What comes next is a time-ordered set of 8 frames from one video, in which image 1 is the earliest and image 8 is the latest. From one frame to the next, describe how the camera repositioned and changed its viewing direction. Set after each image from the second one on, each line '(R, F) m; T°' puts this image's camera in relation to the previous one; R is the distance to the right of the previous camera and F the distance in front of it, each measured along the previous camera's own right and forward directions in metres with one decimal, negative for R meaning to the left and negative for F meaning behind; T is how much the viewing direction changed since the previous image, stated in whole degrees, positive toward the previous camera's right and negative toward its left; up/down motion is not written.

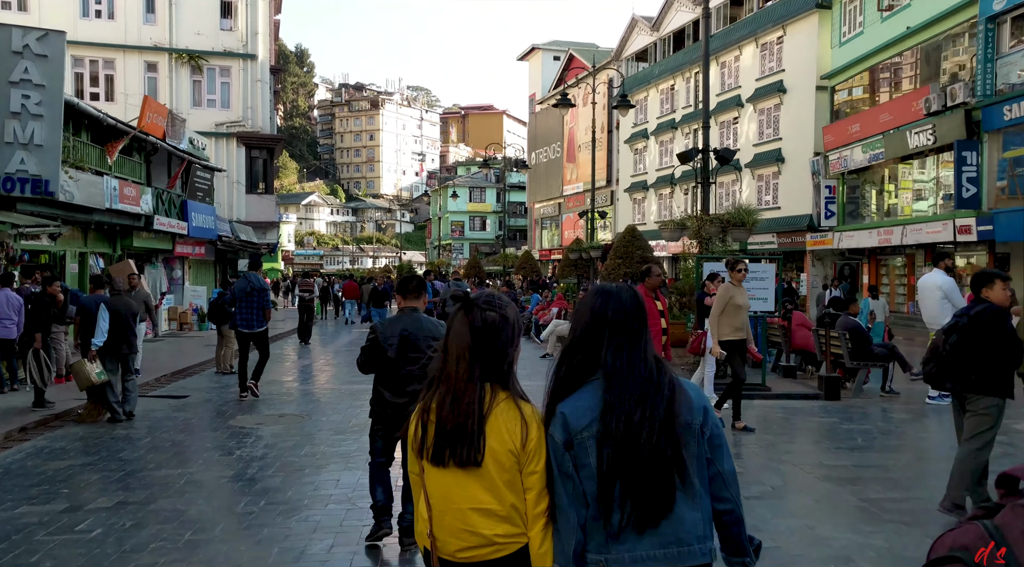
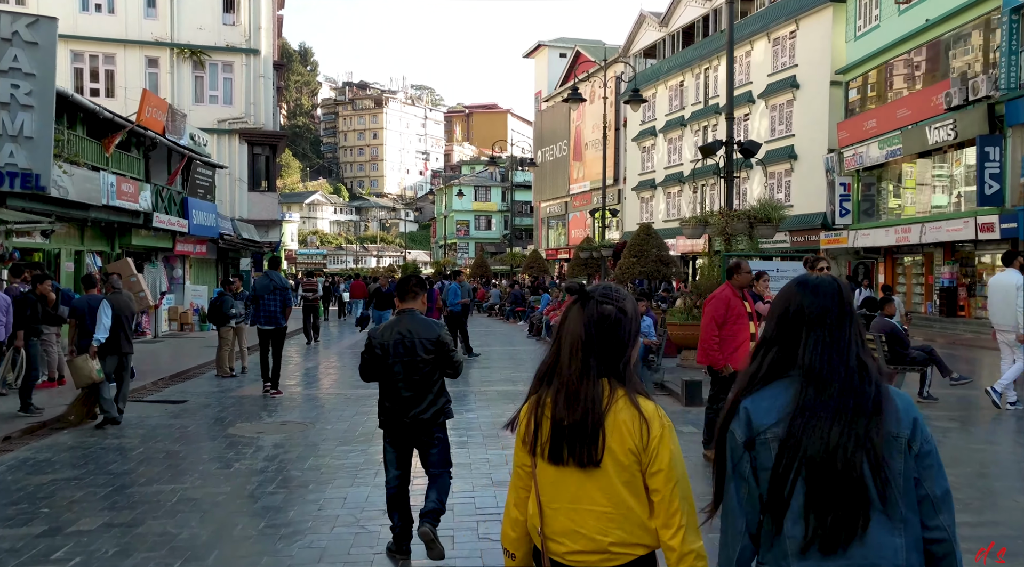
(-0.2, +0.7) m; 0°
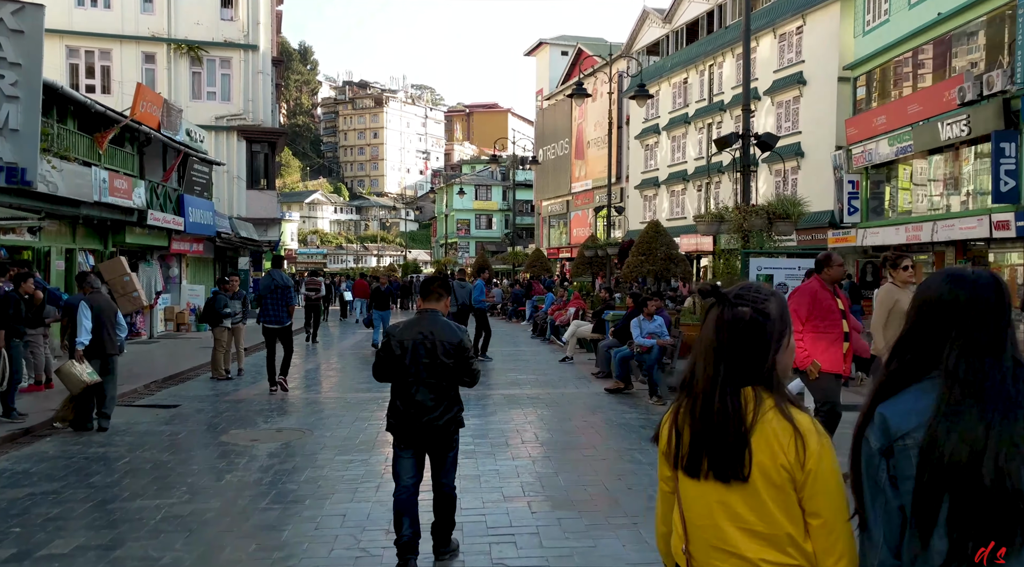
(-0.1, +0.6) m; 0°
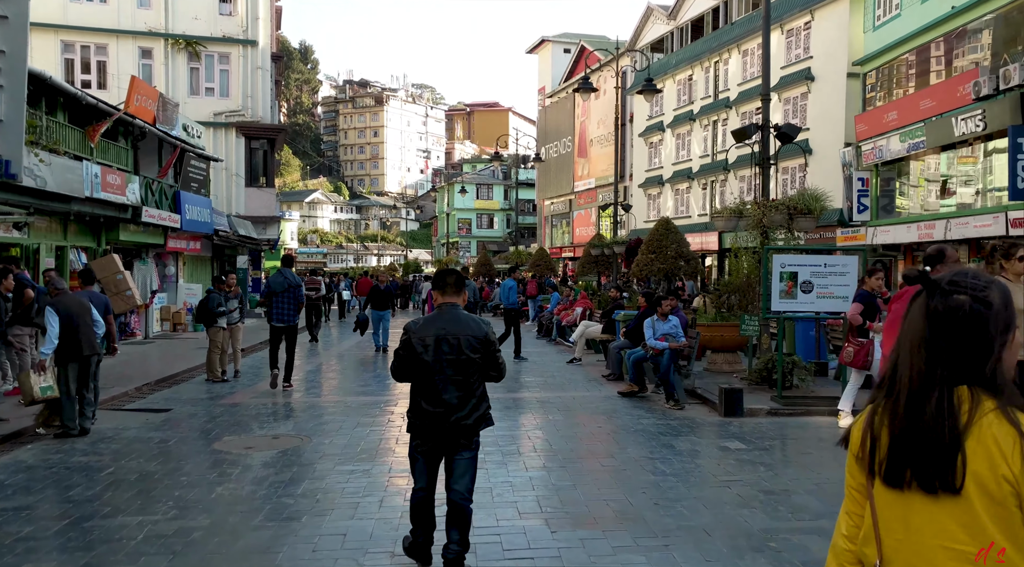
(-0.1, +0.6) m; 0°
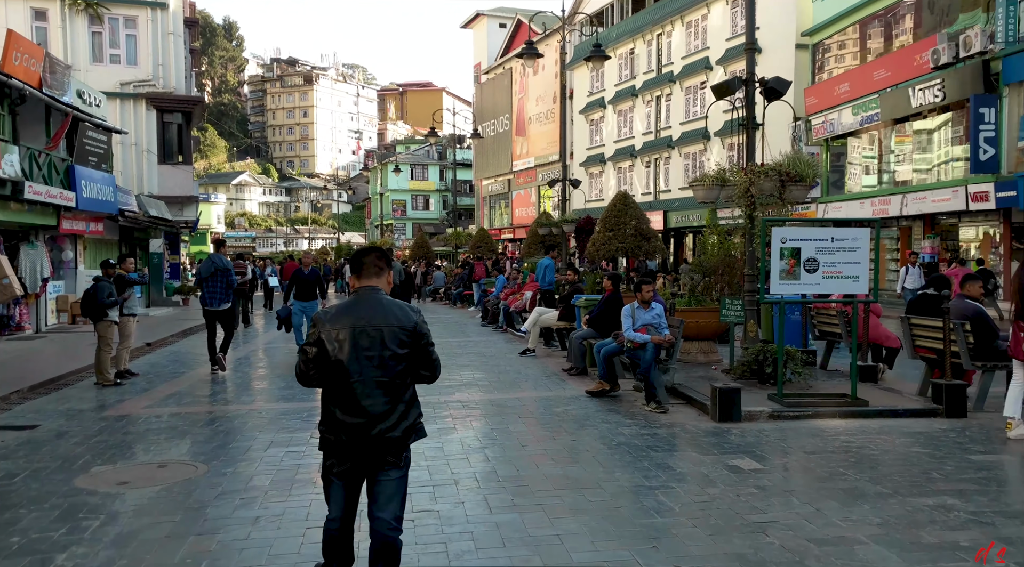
(-0.1, +1.9) m; +4°
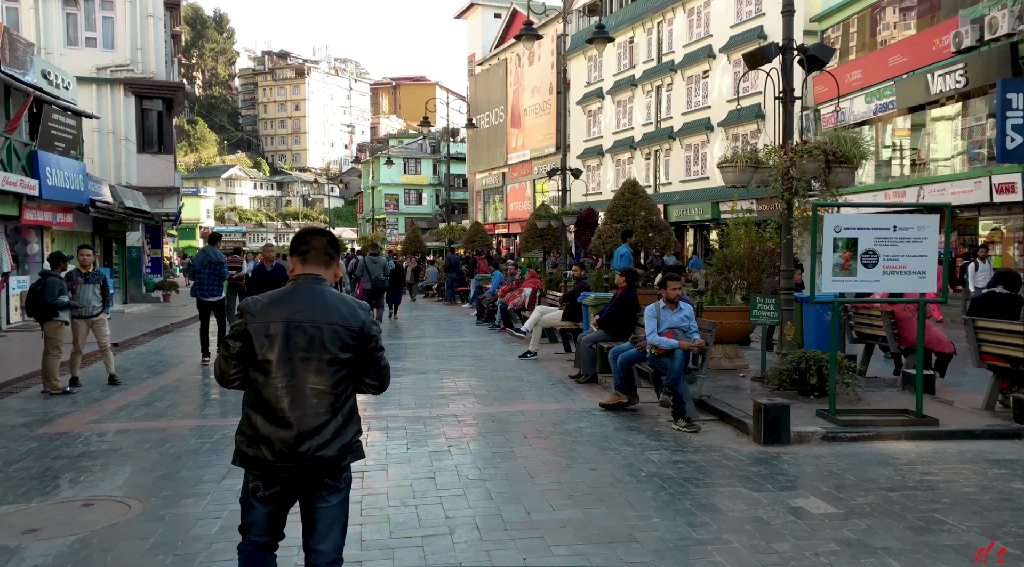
(-0.1, +1.3) m; 0°
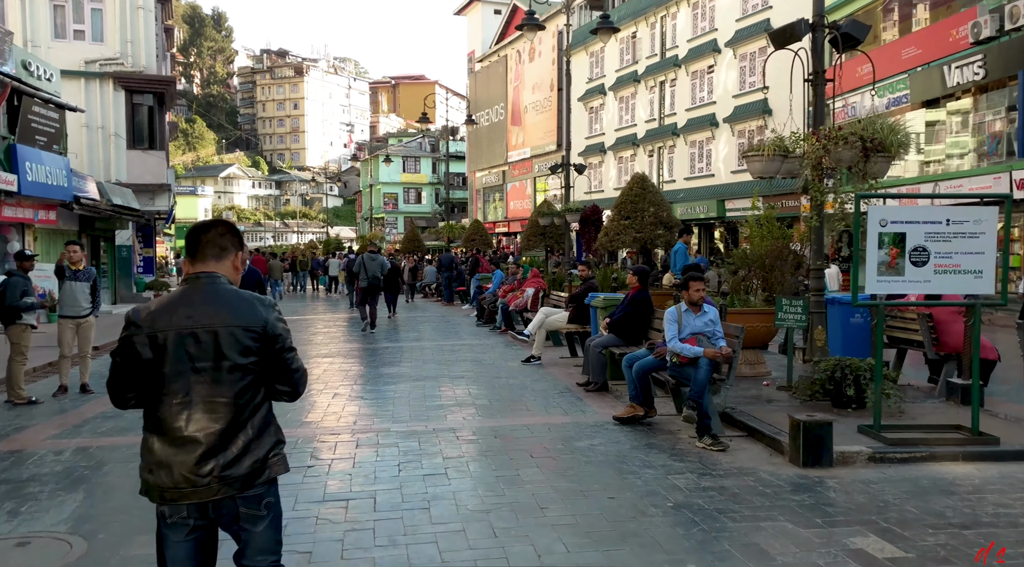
(0.0, +0.8) m; 0°
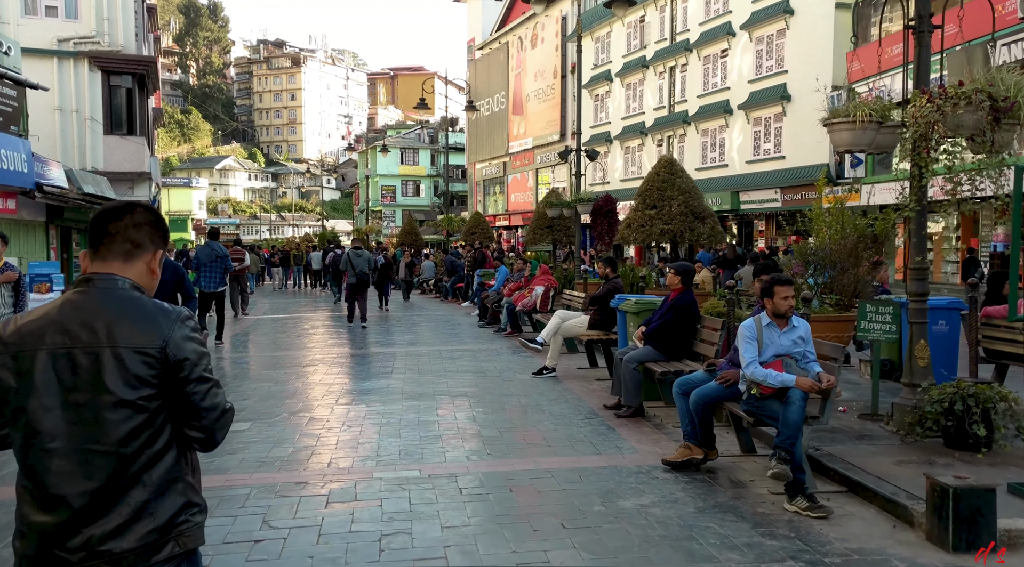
(-0.1, +1.8) m; 0°
